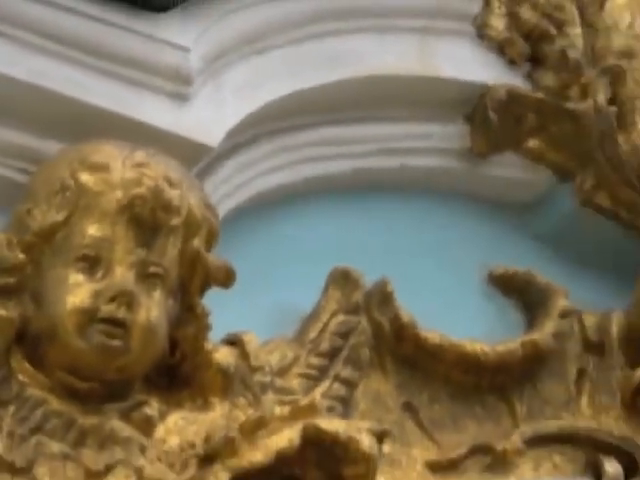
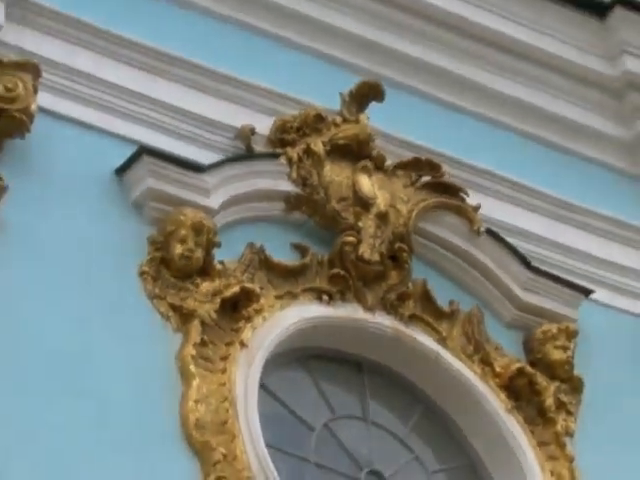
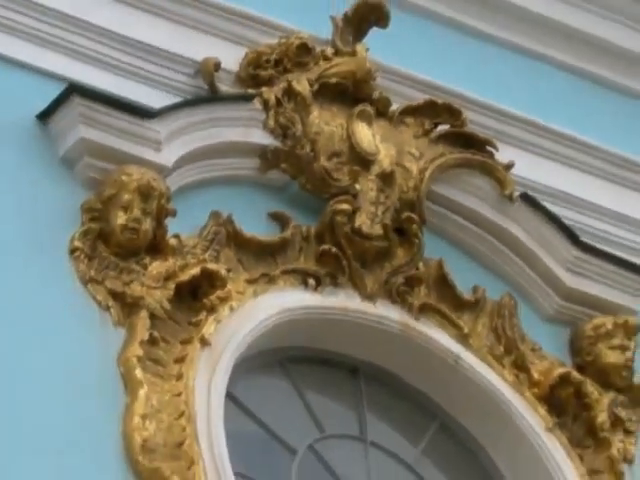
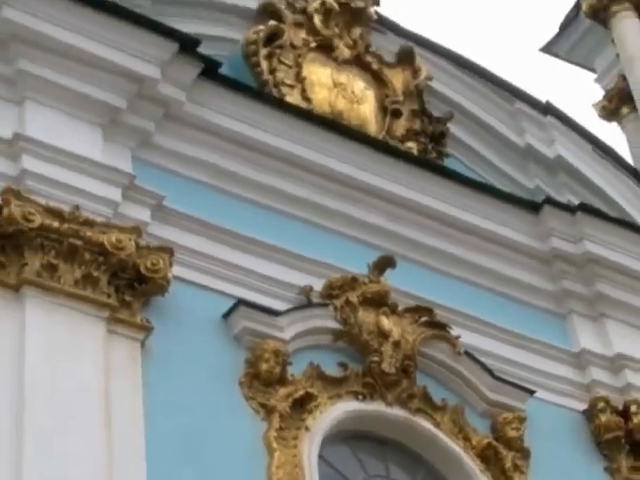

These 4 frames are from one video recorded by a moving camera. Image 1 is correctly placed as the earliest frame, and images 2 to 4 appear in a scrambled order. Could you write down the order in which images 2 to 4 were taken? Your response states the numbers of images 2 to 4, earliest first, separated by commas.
3, 2, 4
